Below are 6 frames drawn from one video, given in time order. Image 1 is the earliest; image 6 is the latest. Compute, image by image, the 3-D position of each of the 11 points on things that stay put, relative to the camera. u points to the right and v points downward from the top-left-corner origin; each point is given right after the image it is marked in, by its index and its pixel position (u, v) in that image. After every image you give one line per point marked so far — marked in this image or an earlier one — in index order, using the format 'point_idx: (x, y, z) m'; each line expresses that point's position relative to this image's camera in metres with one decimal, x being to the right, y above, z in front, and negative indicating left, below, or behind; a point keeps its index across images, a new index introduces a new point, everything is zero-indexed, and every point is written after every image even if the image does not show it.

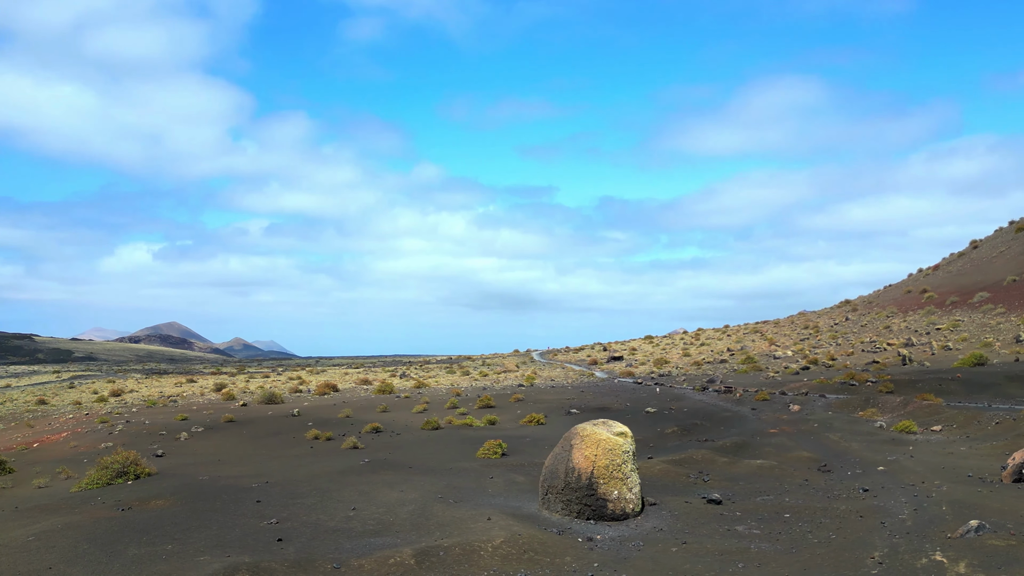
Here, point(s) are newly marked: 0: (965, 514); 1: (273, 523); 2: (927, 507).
0: (+6.8, -3.4, +13.7) m
1: (-3.3, -3.3, +12.8) m
2: (+6.6, -3.5, +14.4) m
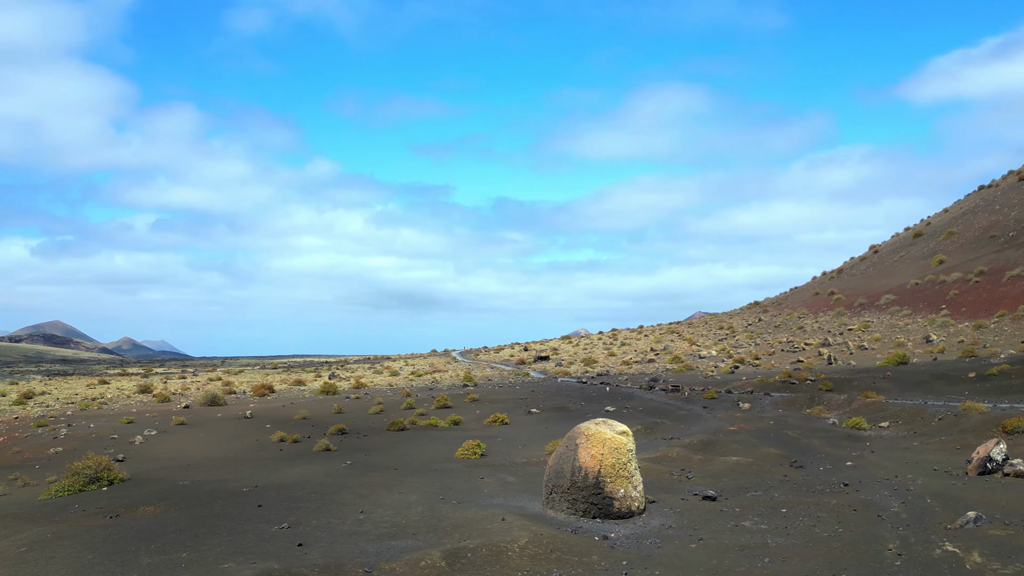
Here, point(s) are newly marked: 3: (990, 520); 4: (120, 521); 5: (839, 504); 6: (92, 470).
0: (+6.9, -3.4, +14.3) m
1: (-3.1, -3.3, +12.4) m
2: (+6.6, -3.5, +15.0) m
3: (+6.8, -3.3, +12.9) m
4: (-5.7, -3.4, +13.3) m
5: (+5.4, -3.5, +15.0) m
6: (-7.4, -3.2, +16.0) m
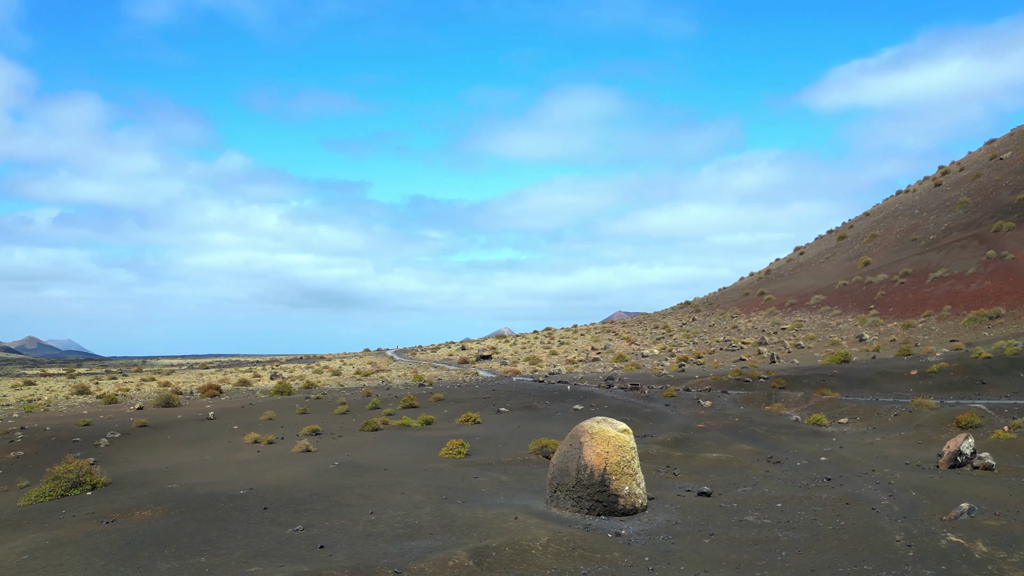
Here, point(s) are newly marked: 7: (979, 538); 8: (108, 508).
0: (+7.0, -3.4, +14.9) m
1: (-2.8, -3.2, +12.2) m
2: (+6.6, -3.5, +15.6) m
3: (+6.9, -3.3, +13.5) m
4: (-5.5, -3.3, +12.8) m
5: (+5.4, -3.5, +15.4) m
6: (-7.4, -3.2, +15.4) m
7: (+6.2, -3.3, +12.1) m
8: (-6.2, -3.4, +14.0) m
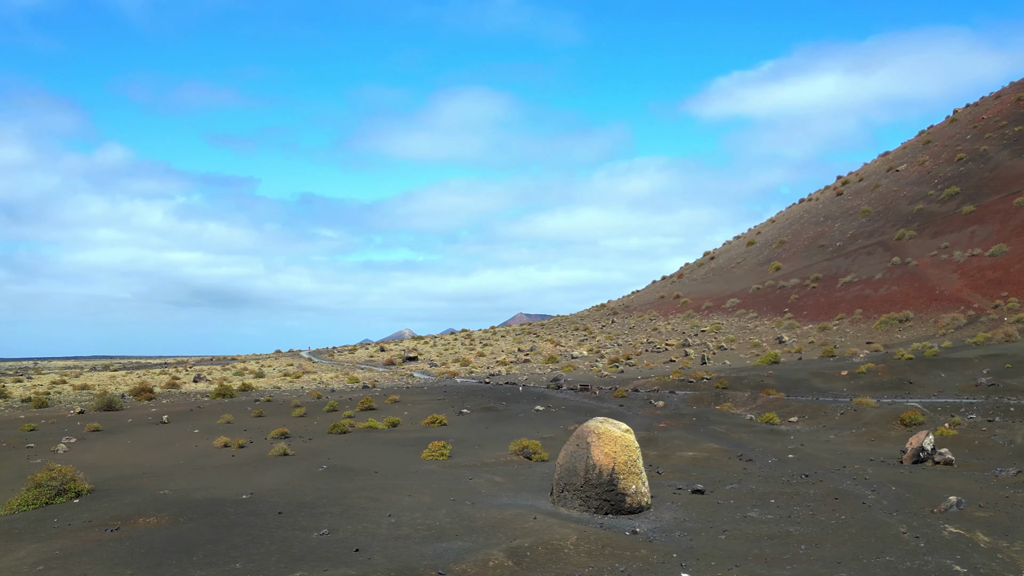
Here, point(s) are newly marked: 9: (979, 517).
0: (+7.0, -3.5, +15.7) m
1: (-2.5, -3.2, +12.0) m
2: (+6.6, -3.6, +16.3) m
3: (+7.1, -3.4, +14.3) m
4: (-5.2, -3.3, +12.3) m
5: (+5.4, -3.6, +16.1) m
6: (-7.3, -3.1, +14.7) m
7: (+6.5, -3.4, +12.8) m
8: (-6.0, -3.4, +13.4) m
9: (+6.9, -3.4, +13.5) m
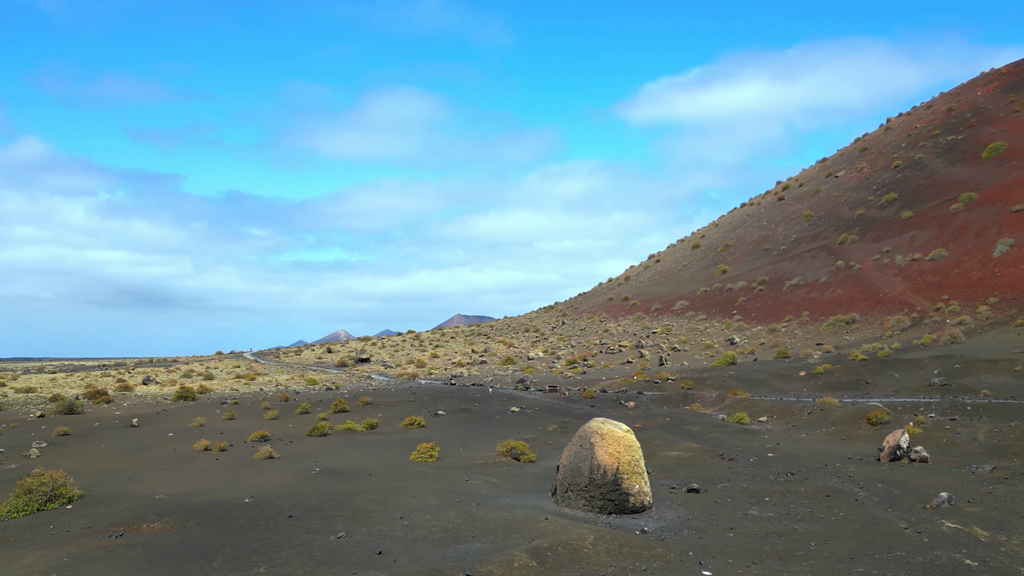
0: (+7.0, -3.6, +16.2) m
1: (-2.2, -3.2, +11.8) m
2: (+6.5, -3.6, +16.8) m
3: (+7.2, -3.4, +14.8) m
4: (-5.0, -3.3, +12.0) m
5: (+5.3, -3.7, +16.4) m
6: (-7.2, -3.1, +14.2) m
7: (+6.7, -3.4, +13.3) m
8: (-5.8, -3.4, +13.1) m
9: (+7.1, -3.4, +14.0) m
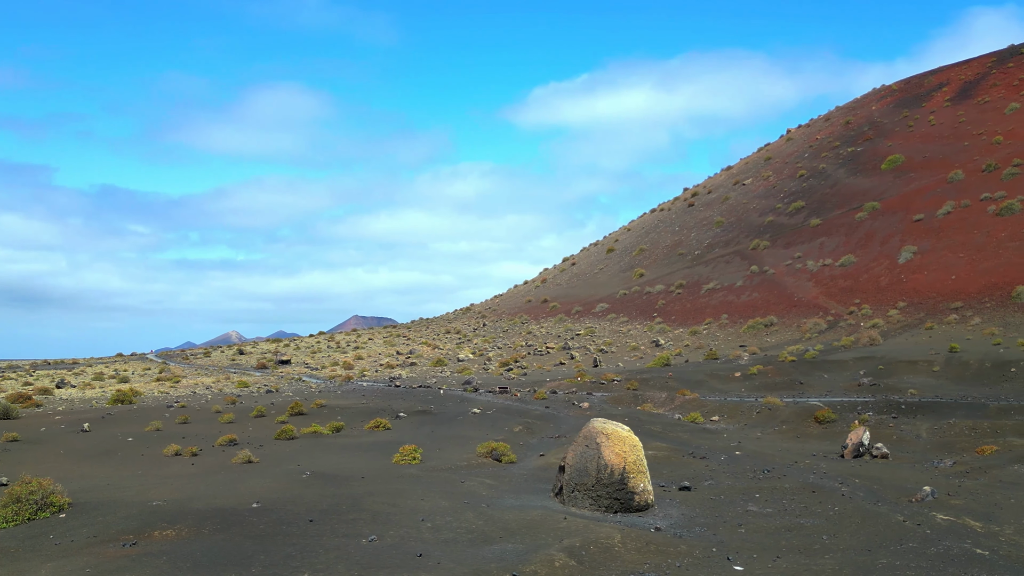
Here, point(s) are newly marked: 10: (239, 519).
0: (+6.9, -3.6, +17.0) m
1: (-1.8, -3.2, +11.6) m
2: (+6.4, -3.7, +17.5) m
3: (+7.3, -3.5, +15.6) m
4: (-4.5, -3.3, +11.6) m
5: (+5.2, -3.7, +17.0) m
6: (-7.0, -3.1, +13.5) m
7: (+6.9, -3.5, +14.0) m
8: (-5.5, -3.3, +12.5) m
9: (+7.2, -3.5, +14.8) m
10: (-3.8, -3.2, +12.7) m
